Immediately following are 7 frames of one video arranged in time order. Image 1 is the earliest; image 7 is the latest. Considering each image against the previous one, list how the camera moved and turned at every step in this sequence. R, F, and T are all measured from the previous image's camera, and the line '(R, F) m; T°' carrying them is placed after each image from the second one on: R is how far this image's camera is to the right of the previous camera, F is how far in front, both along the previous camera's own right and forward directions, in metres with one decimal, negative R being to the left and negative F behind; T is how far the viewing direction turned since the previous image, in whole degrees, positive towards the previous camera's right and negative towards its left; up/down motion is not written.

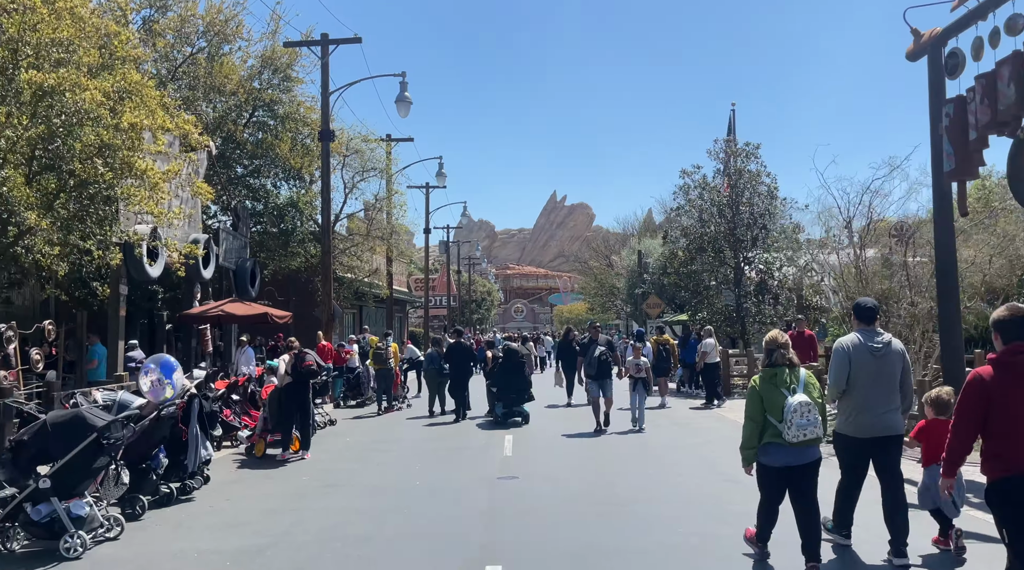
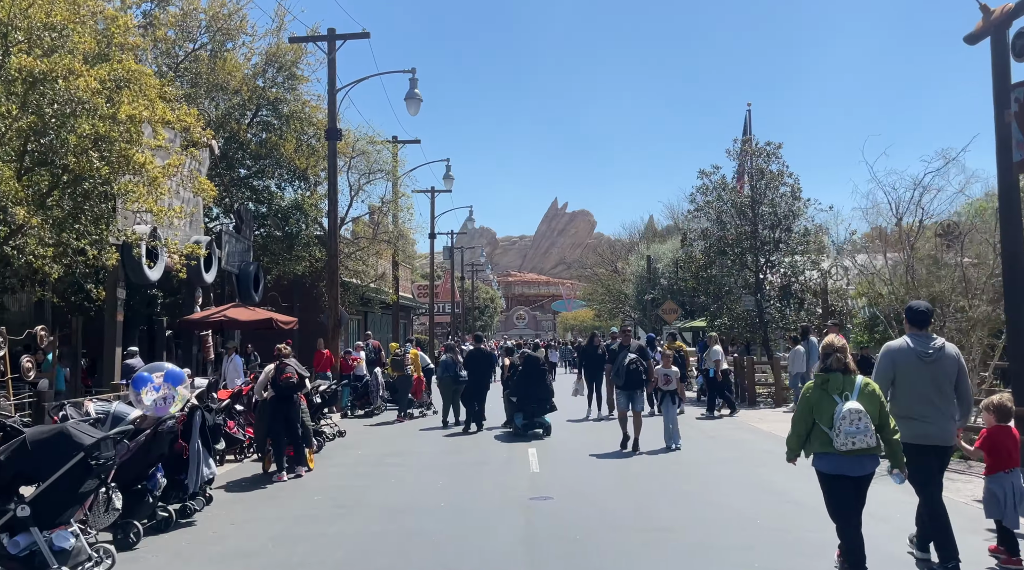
(-0.3, +0.9) m; 0°
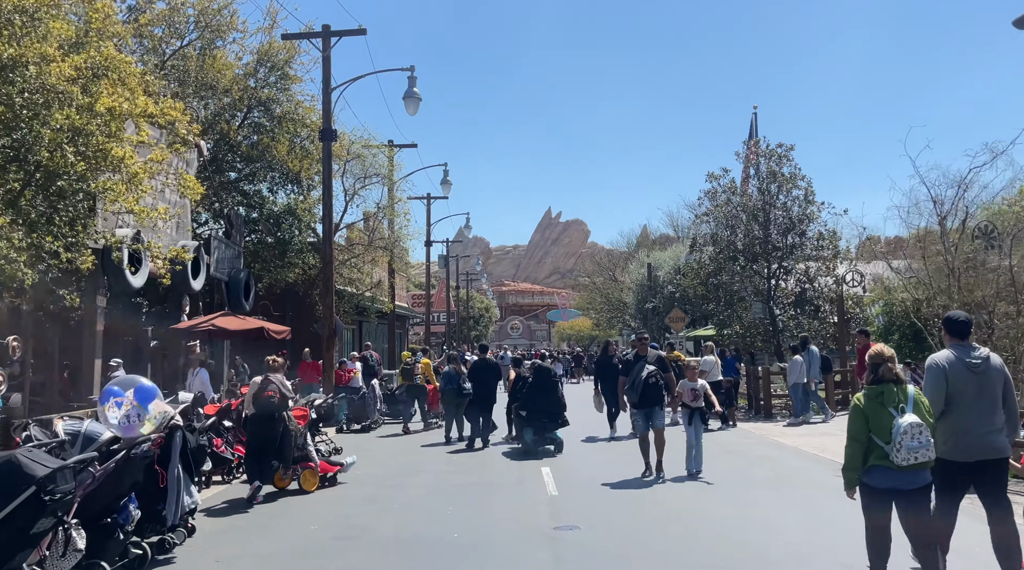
(-0.2, +1.0) m; 0°
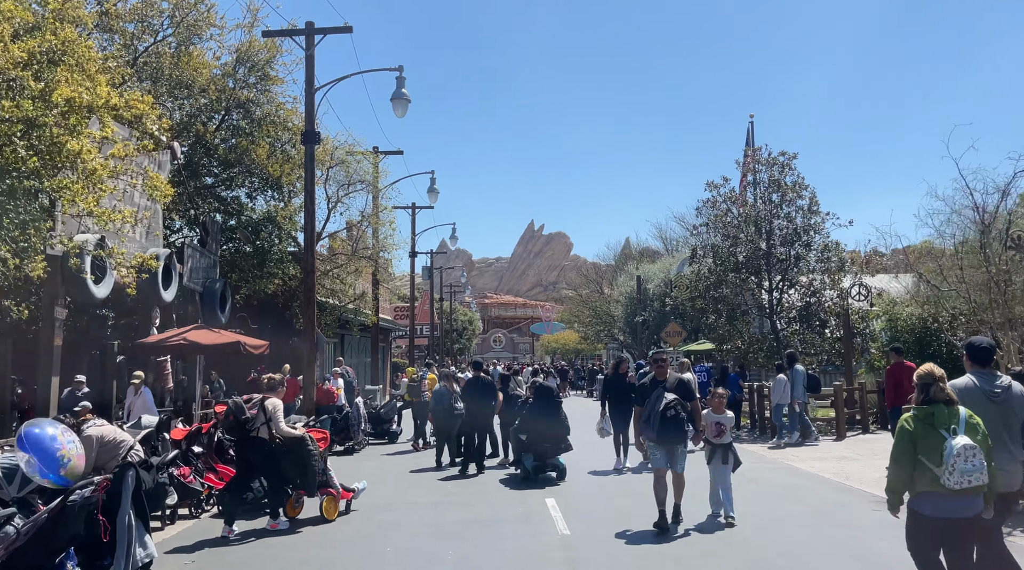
(-0.2, +1.2) m; +1°
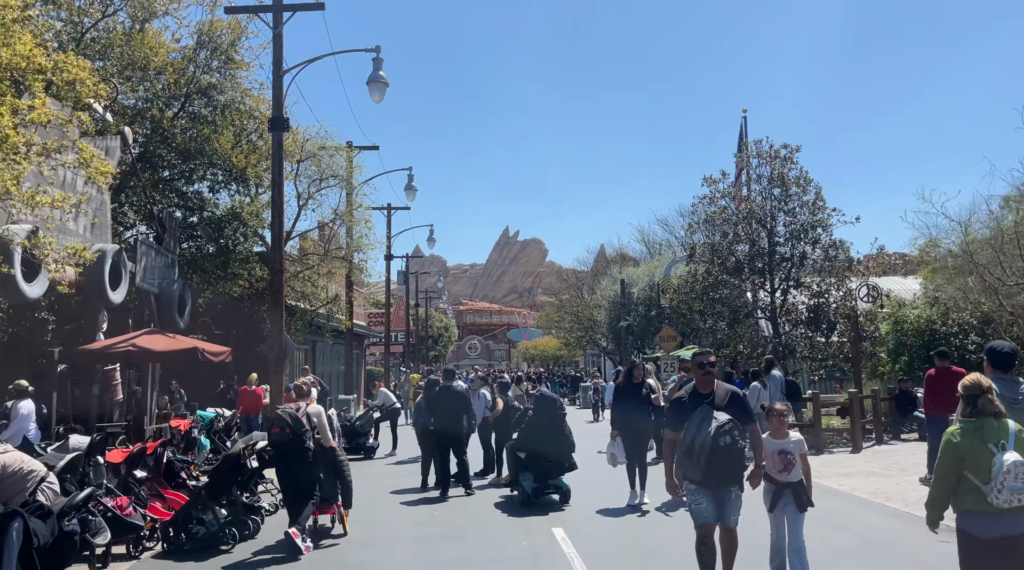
(-0.3, +1.7) m; +1°
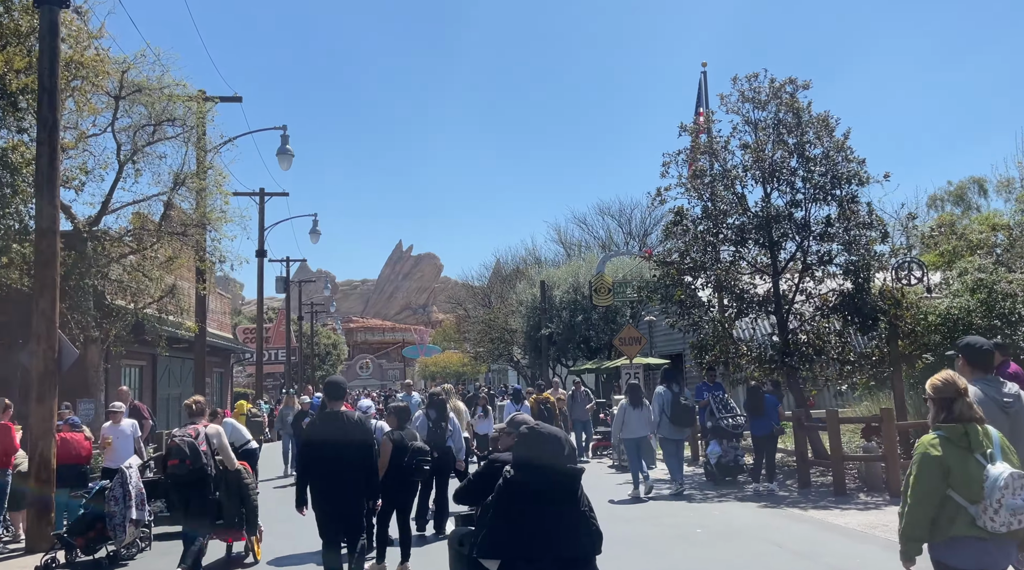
(-0.3, +6.7) m; +6°
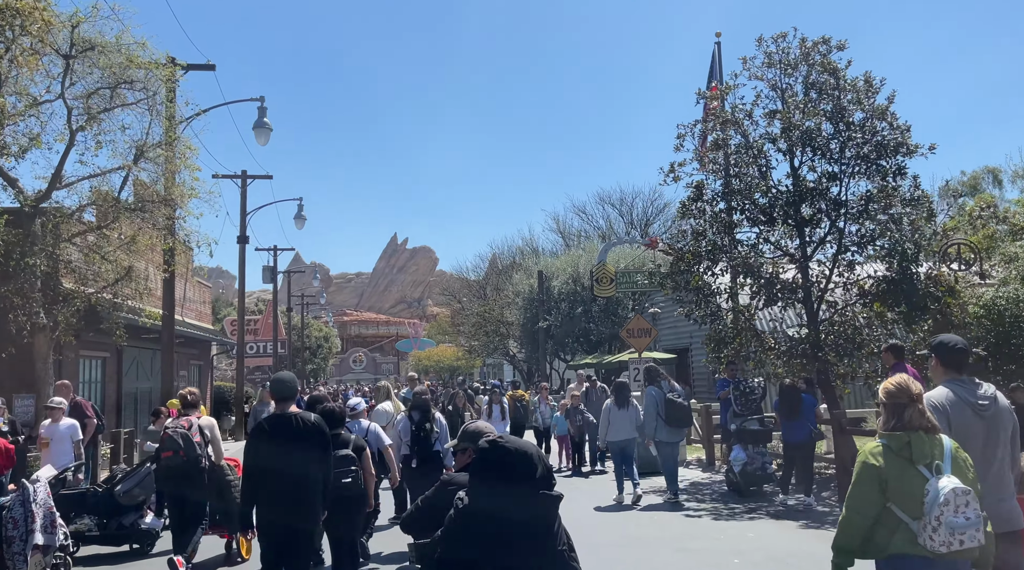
(0.0, +1.9) m; 0°
